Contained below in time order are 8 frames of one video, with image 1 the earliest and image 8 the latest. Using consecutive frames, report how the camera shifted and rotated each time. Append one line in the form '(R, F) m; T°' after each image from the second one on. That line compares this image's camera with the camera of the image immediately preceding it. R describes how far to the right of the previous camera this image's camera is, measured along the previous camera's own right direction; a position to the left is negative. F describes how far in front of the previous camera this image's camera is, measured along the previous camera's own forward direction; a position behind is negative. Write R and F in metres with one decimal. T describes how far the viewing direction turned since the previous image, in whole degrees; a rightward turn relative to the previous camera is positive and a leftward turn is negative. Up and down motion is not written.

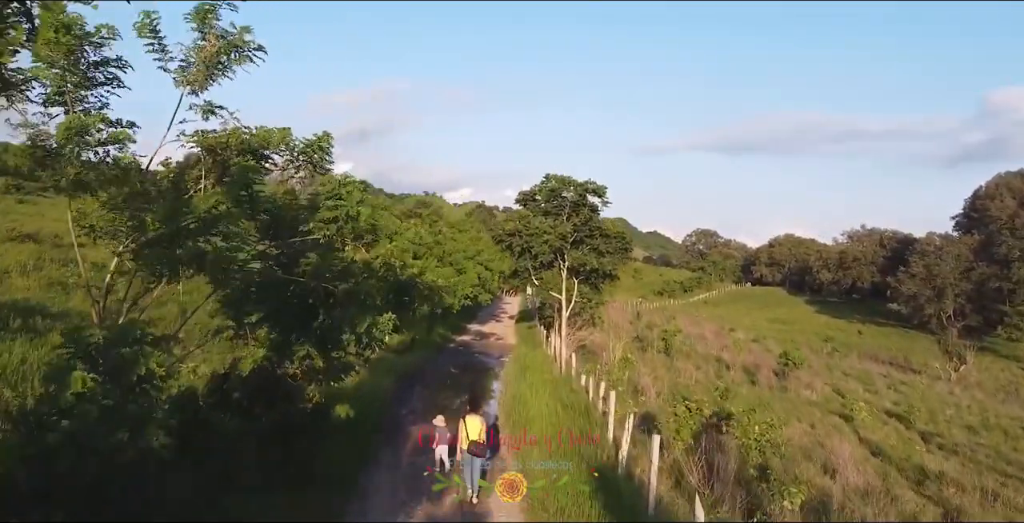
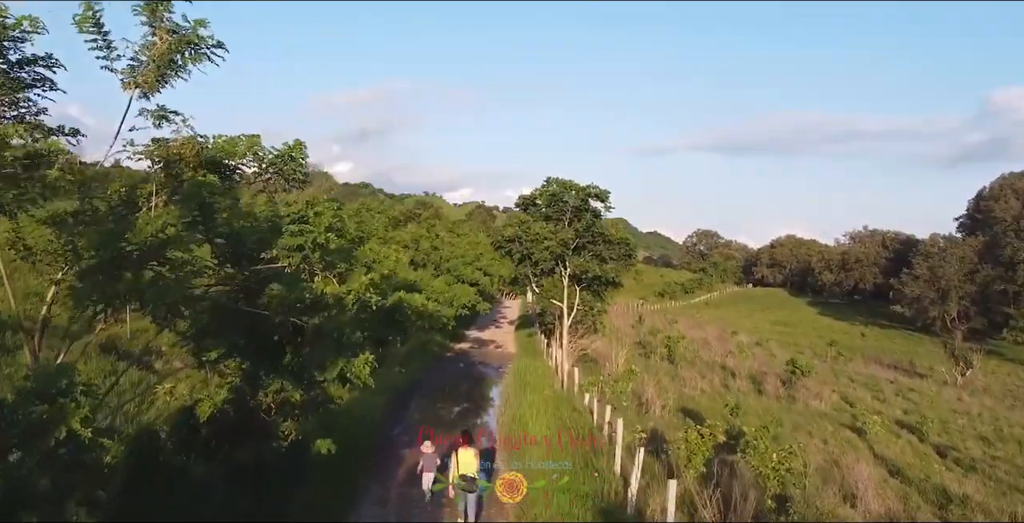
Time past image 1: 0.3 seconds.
(0.0, +0.7) m; 0°
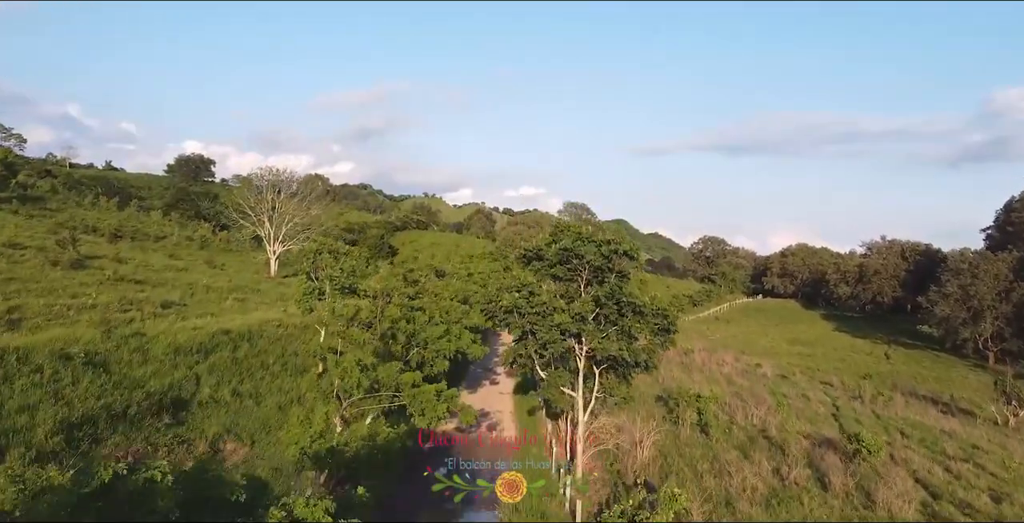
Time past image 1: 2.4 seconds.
(+0.1, +4.8) m; 0°
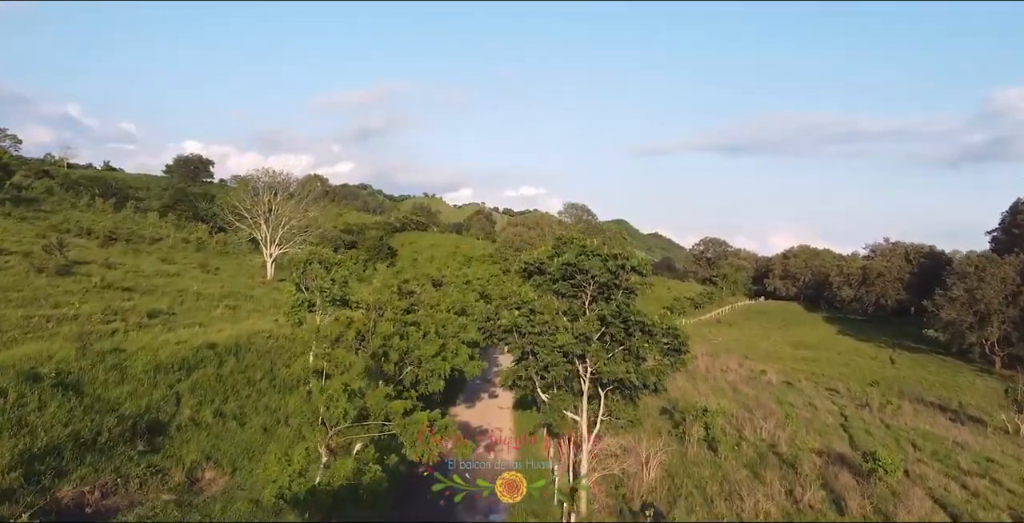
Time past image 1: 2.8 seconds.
(0.0, +0.9) m; 0°
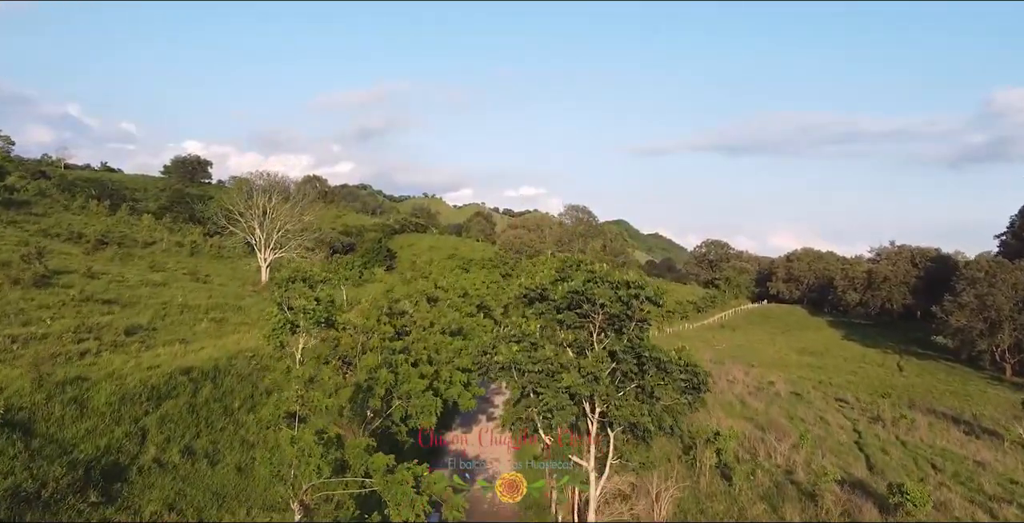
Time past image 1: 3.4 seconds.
(0.0, +1.4) m; 0°
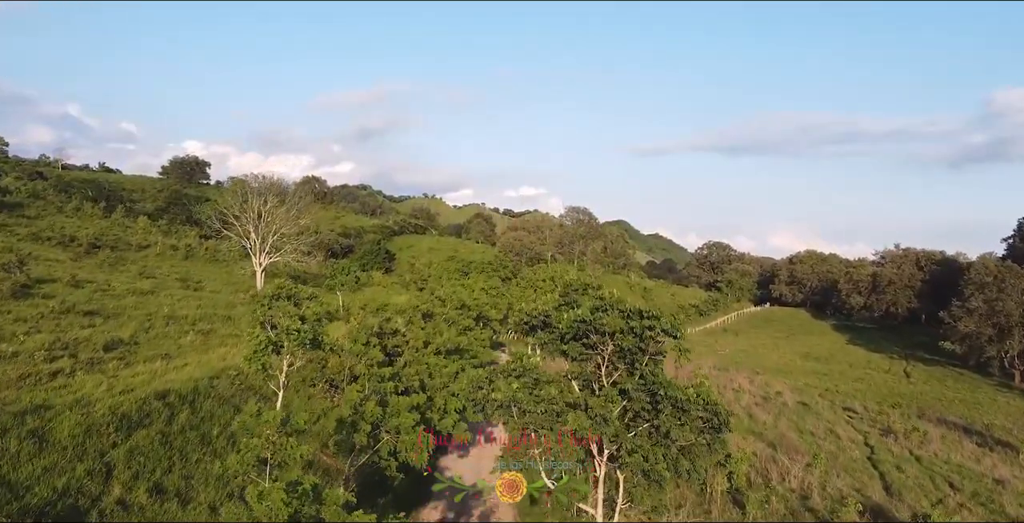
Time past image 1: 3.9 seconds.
(0.0, +1.1) m; 0°
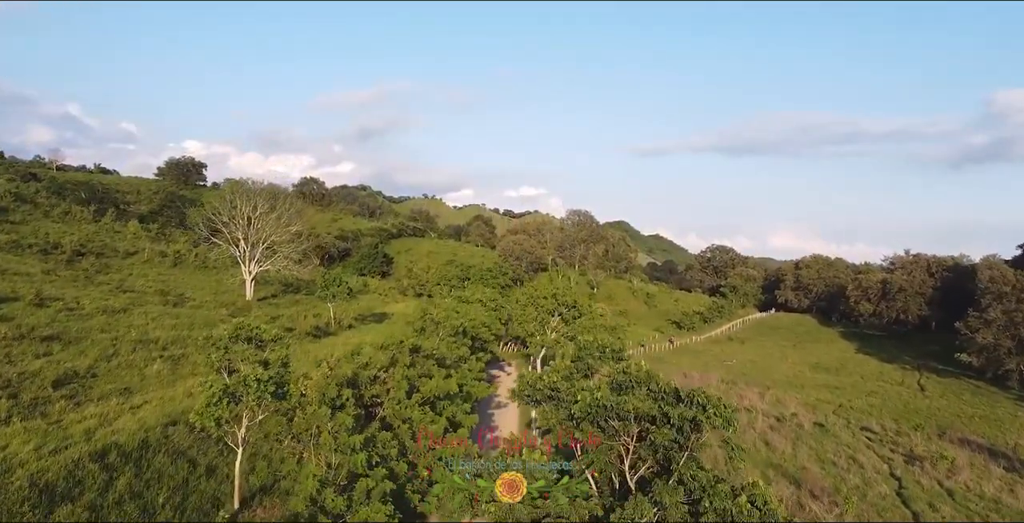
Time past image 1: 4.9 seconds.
(+0.1, +2.3) m; 0°
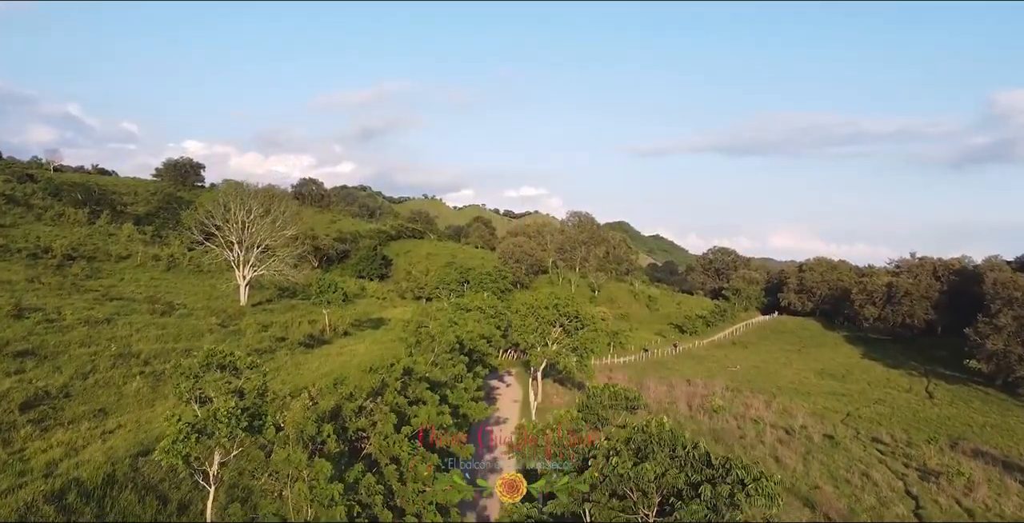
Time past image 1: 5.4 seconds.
(0.0, +1.2) m; 0°
